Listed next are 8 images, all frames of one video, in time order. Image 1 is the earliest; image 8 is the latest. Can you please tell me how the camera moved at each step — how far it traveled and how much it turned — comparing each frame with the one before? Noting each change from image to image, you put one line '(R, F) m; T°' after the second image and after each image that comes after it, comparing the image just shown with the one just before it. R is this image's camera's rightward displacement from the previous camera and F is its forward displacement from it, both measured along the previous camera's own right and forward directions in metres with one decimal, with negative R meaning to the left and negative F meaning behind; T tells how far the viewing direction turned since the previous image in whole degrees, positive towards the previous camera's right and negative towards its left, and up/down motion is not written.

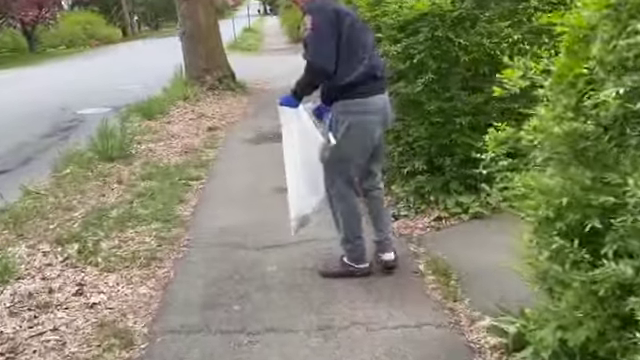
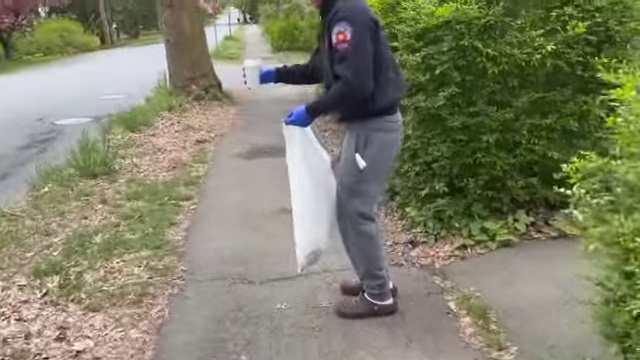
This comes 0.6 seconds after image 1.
(-0.3, +0.5) m; +2°
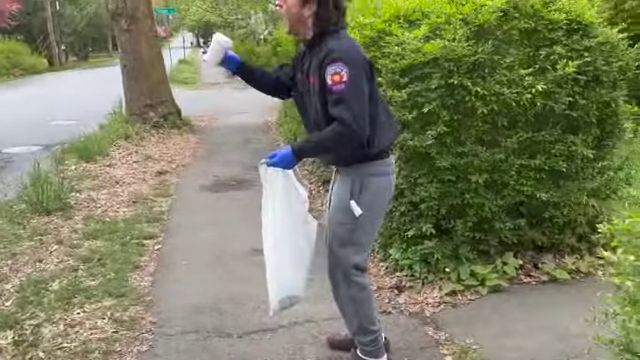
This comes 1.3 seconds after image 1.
(-0.2, +0.3) m; +4°
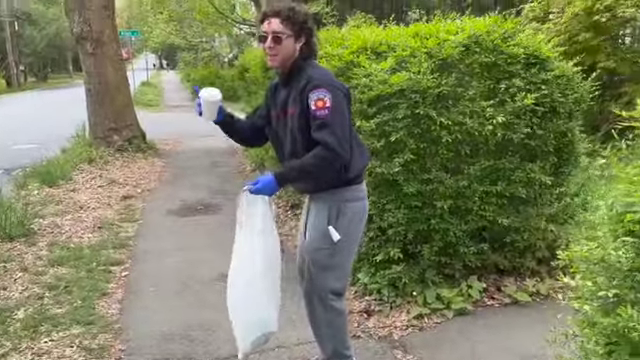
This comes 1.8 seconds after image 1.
(-0.1, -0.1) m; +3°
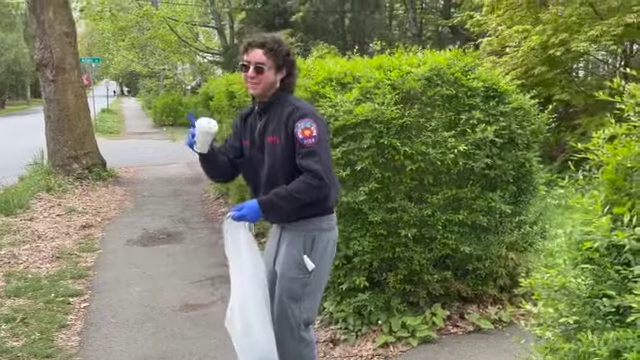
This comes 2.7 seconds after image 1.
(0.0, 0.0) m; +4°
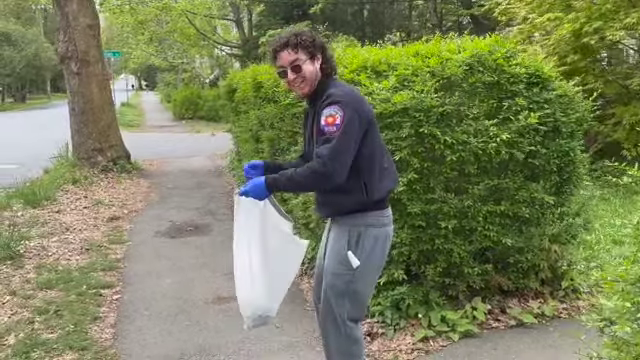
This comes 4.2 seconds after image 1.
(-0.2, +0.1) m; -2°
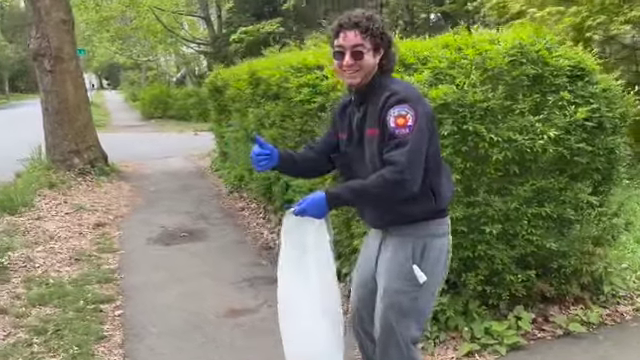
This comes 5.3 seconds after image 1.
(-0.5, +0.4) m; +3°
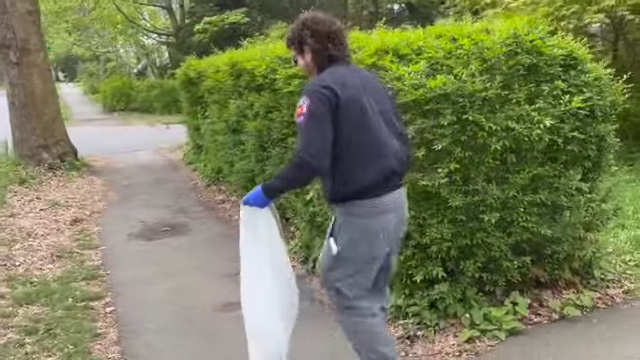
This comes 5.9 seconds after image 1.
(-0.3, 0.0) m; +3°
